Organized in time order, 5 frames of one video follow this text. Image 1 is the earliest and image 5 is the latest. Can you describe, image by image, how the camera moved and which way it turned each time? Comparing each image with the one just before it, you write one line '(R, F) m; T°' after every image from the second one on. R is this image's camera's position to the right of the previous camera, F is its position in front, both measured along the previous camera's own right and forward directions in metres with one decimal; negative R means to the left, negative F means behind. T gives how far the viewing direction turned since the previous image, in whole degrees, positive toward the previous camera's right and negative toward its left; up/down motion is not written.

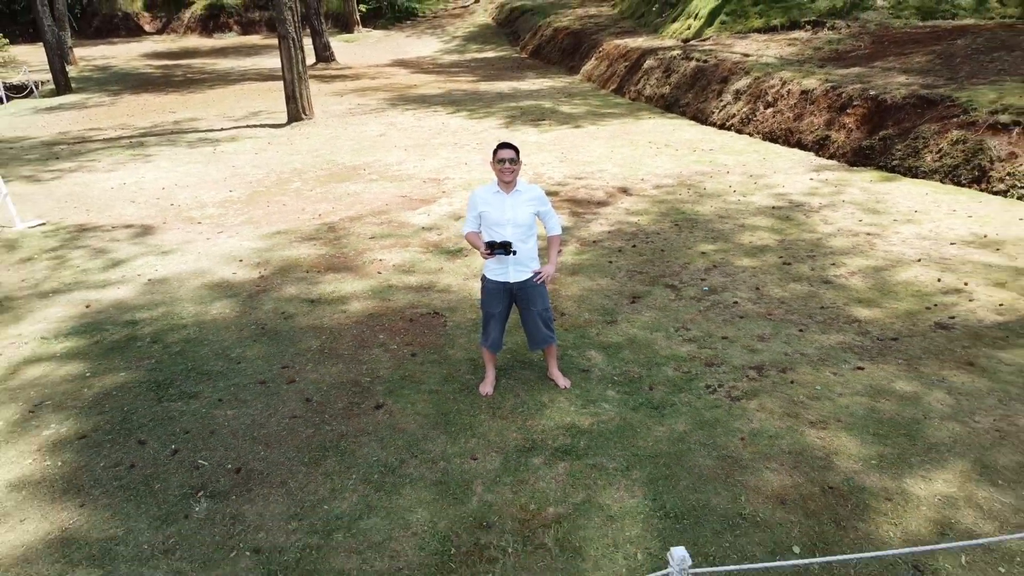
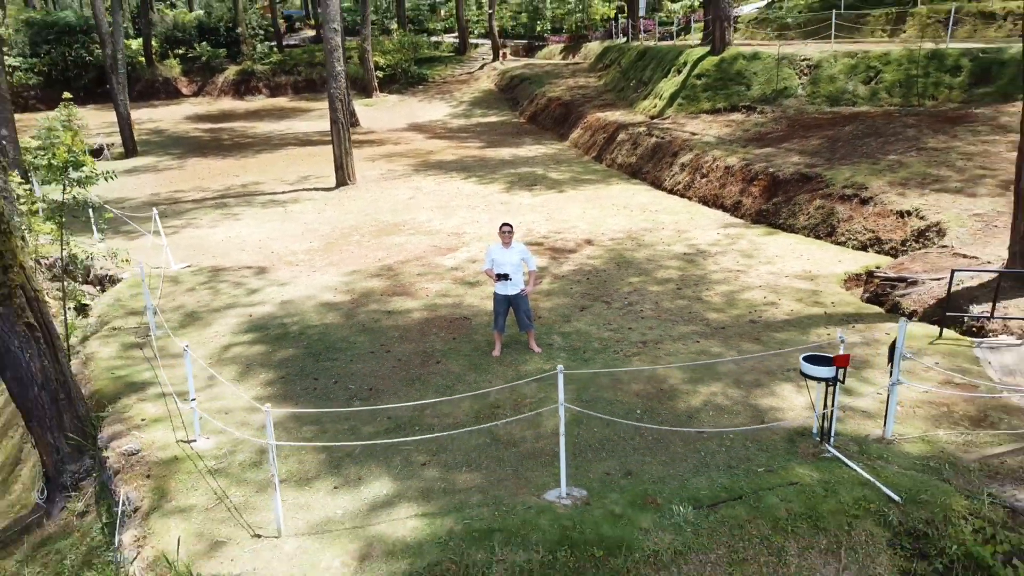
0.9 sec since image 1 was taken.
(0.0, -2.8) m; 0°
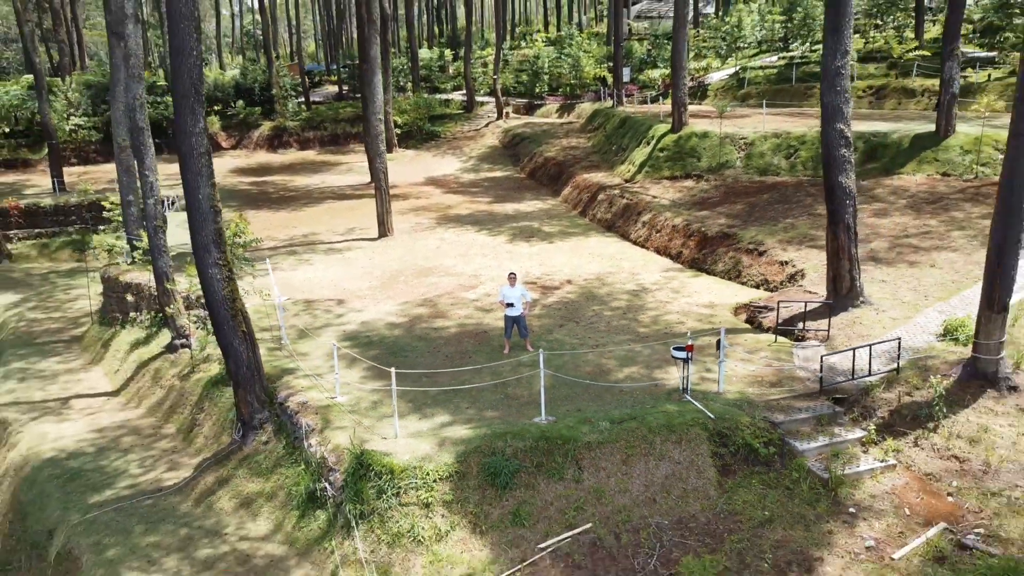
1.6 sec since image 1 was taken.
(0.0, -3.8) m; 0°
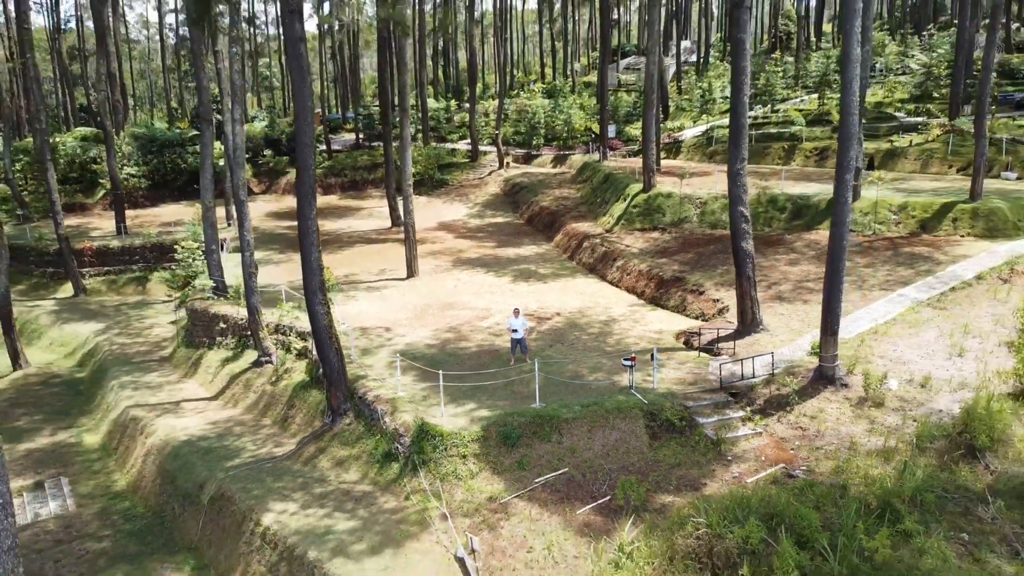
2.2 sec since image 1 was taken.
(-0.1, -4.3) m; 0°
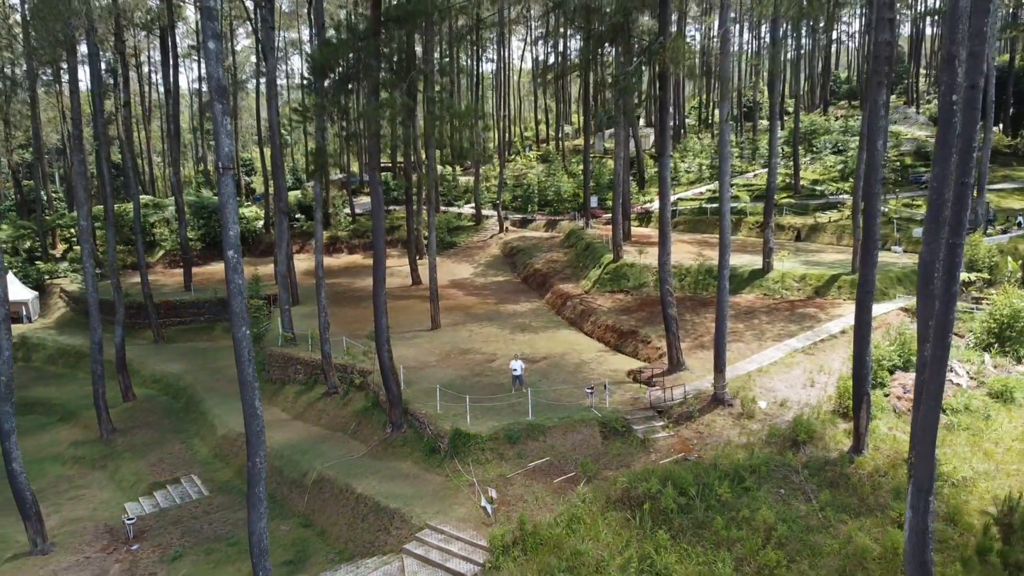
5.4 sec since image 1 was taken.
(-0.1, -6.6) m; 0°
